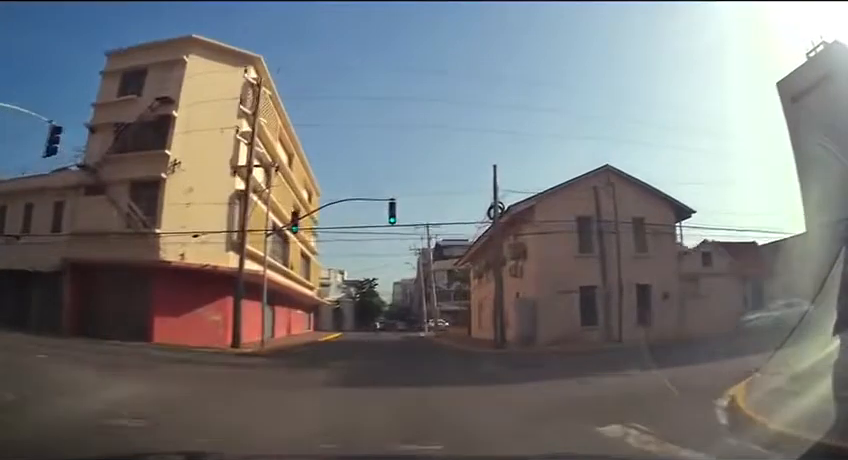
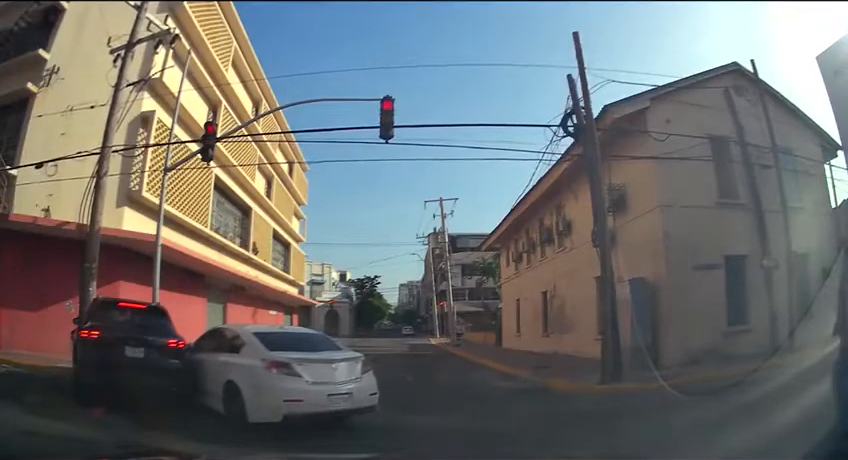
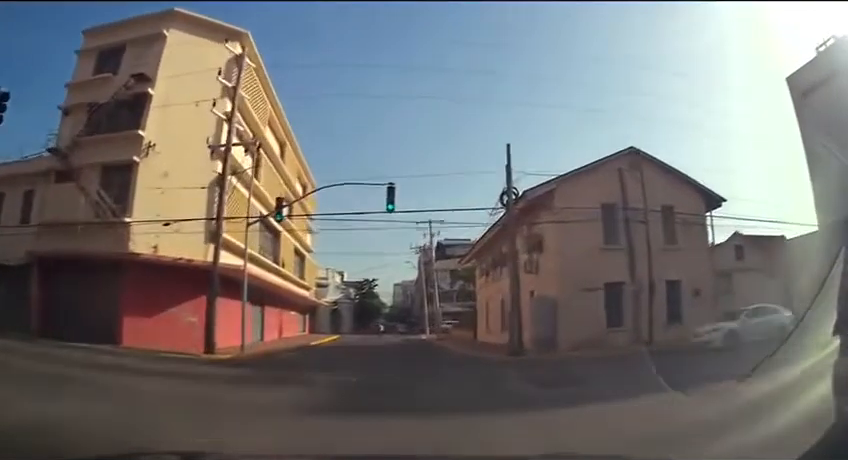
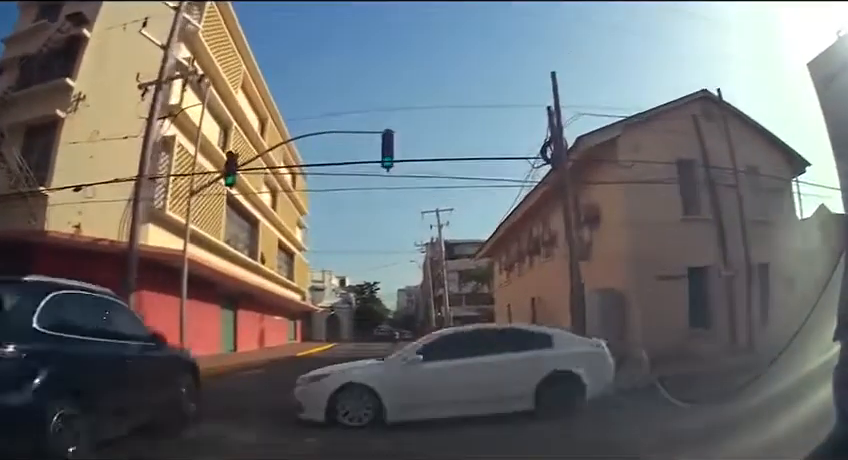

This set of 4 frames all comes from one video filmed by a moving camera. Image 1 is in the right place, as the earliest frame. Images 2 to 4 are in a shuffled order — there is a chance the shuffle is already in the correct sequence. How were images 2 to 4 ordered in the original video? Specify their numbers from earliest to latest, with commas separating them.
3, 4, 2
